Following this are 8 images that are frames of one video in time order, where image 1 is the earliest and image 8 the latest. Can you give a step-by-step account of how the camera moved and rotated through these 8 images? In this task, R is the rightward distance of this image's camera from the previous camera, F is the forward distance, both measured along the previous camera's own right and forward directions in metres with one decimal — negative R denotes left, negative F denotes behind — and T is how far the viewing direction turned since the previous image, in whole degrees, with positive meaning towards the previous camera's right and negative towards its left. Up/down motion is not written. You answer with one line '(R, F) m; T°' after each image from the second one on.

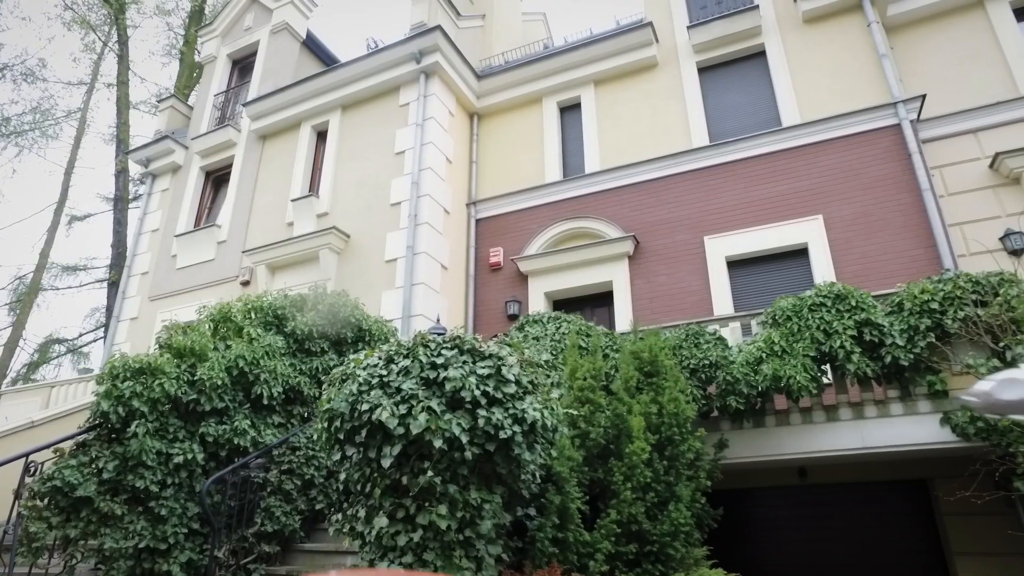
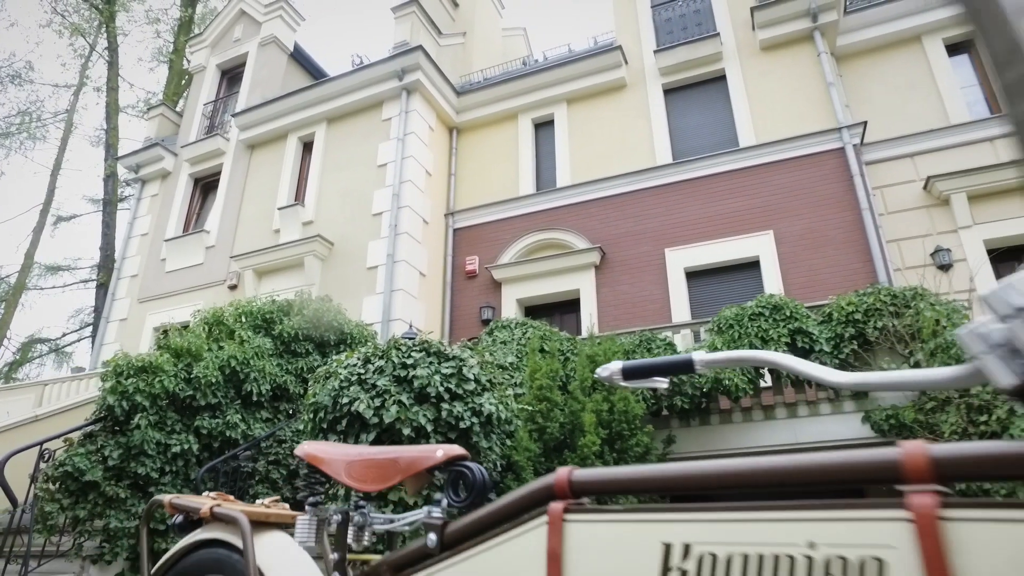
(+0.1, -0.5) m; +2°
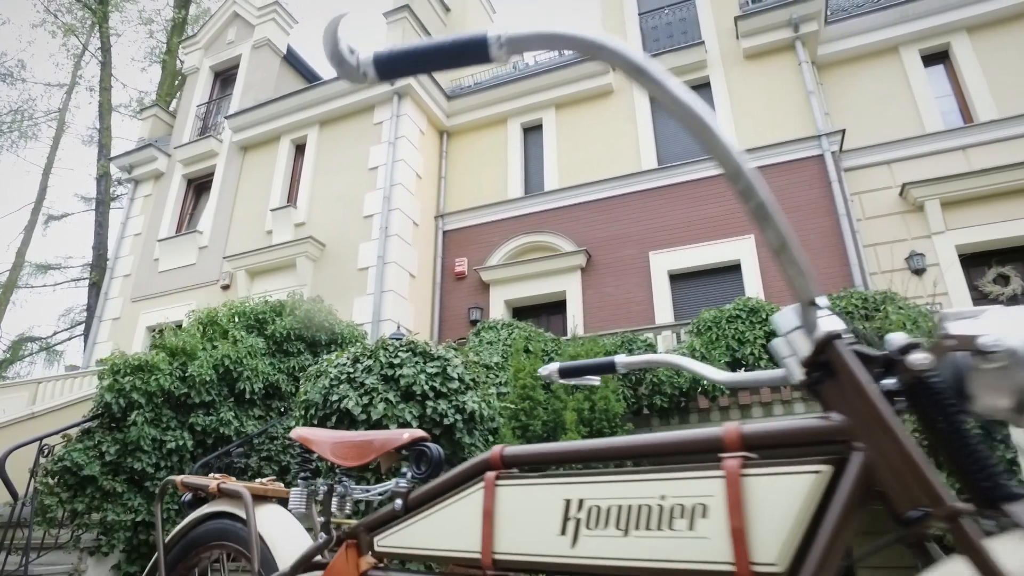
(+0.1, -0.2) m; +1°
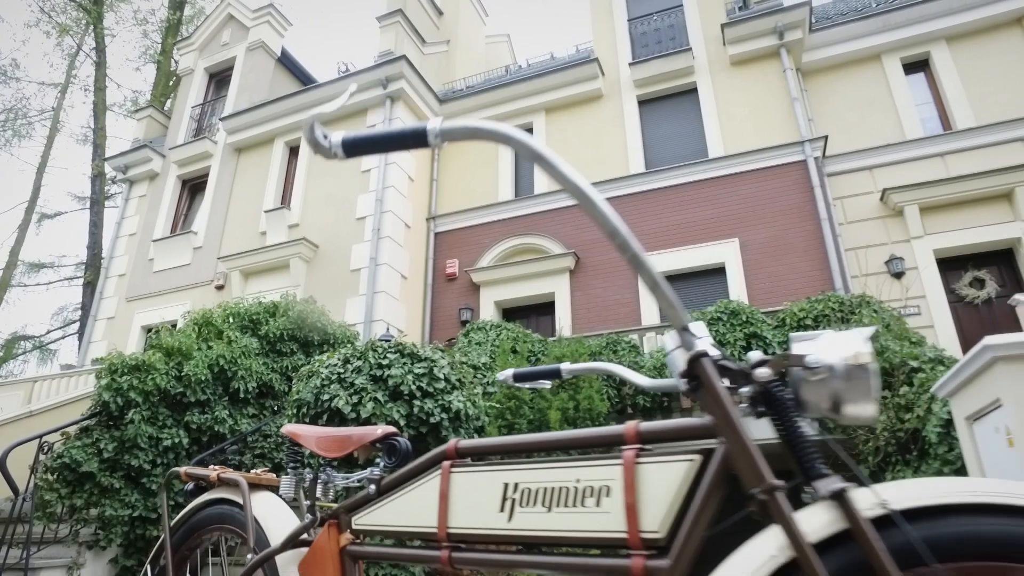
(+0.1, -0.2) m; +1°
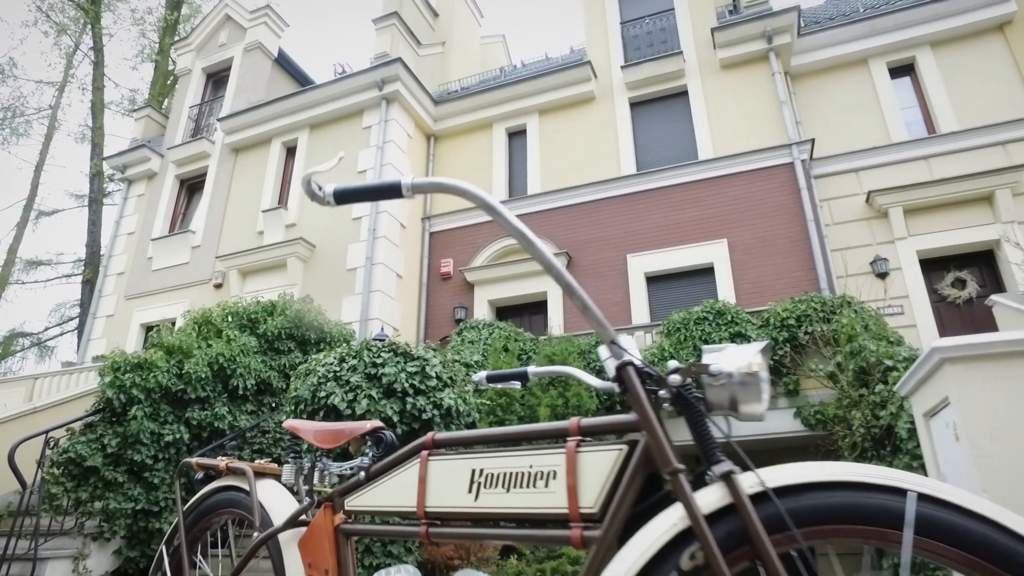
(+0.1, -0.2) m; 0°
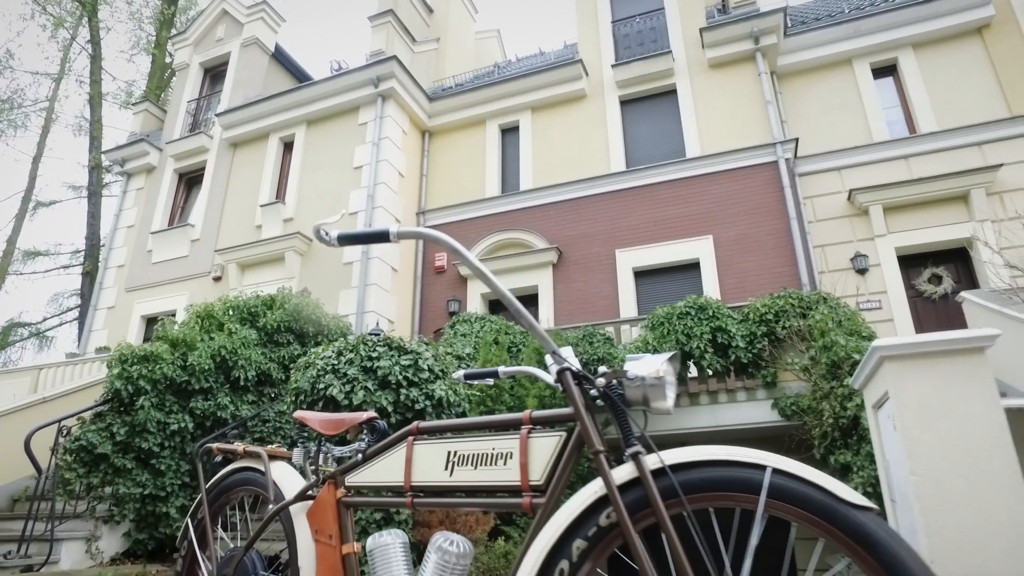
(+0.1, -0.3) m; 0°
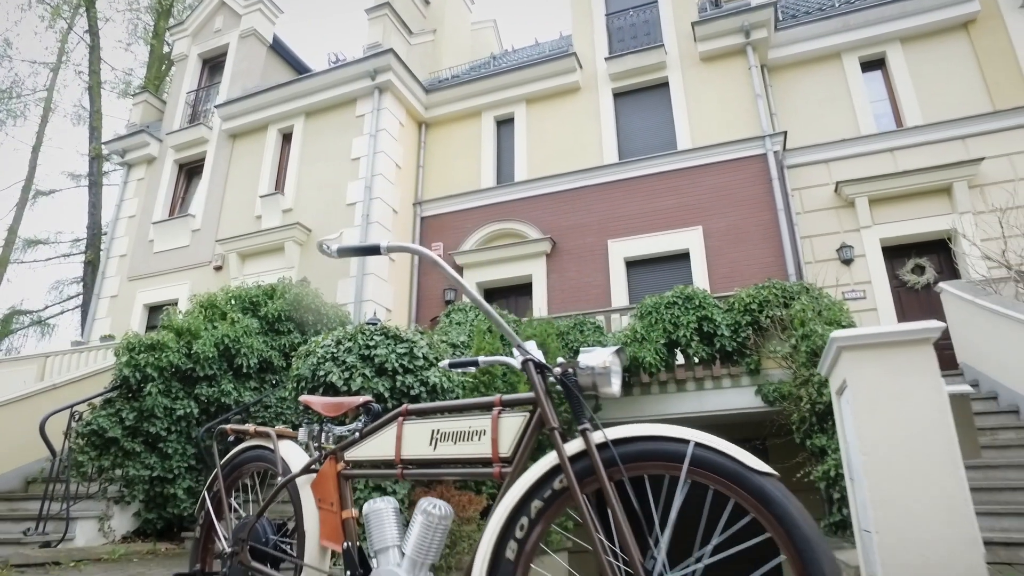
(+0.1, -0.2) m; 0°
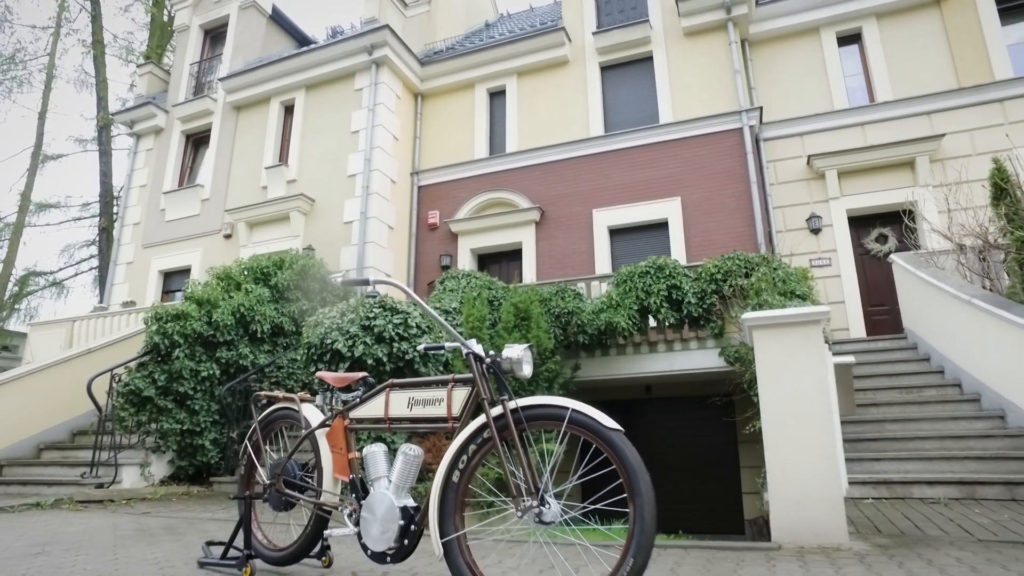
(+0.2, -0.7) m; 0°
